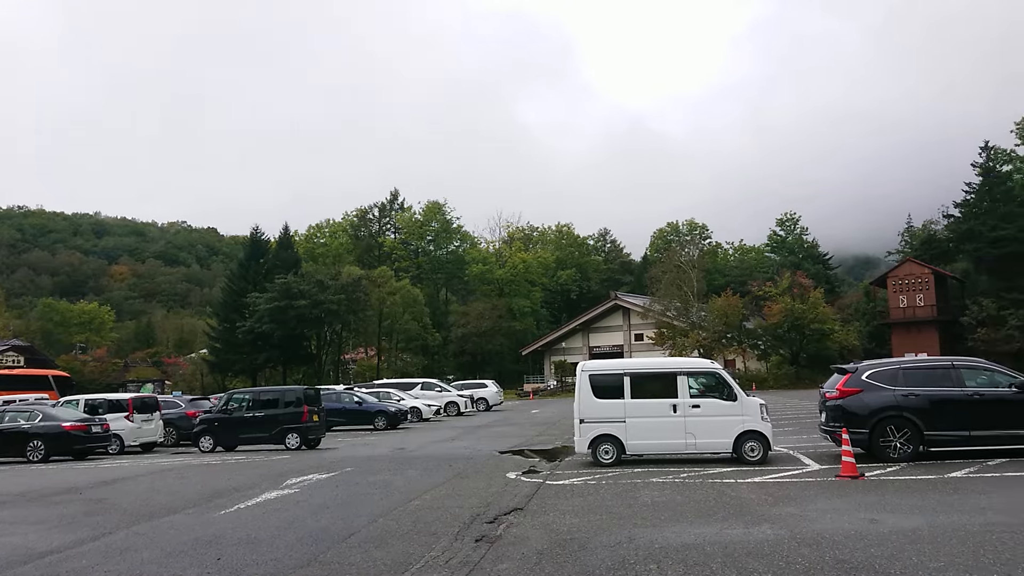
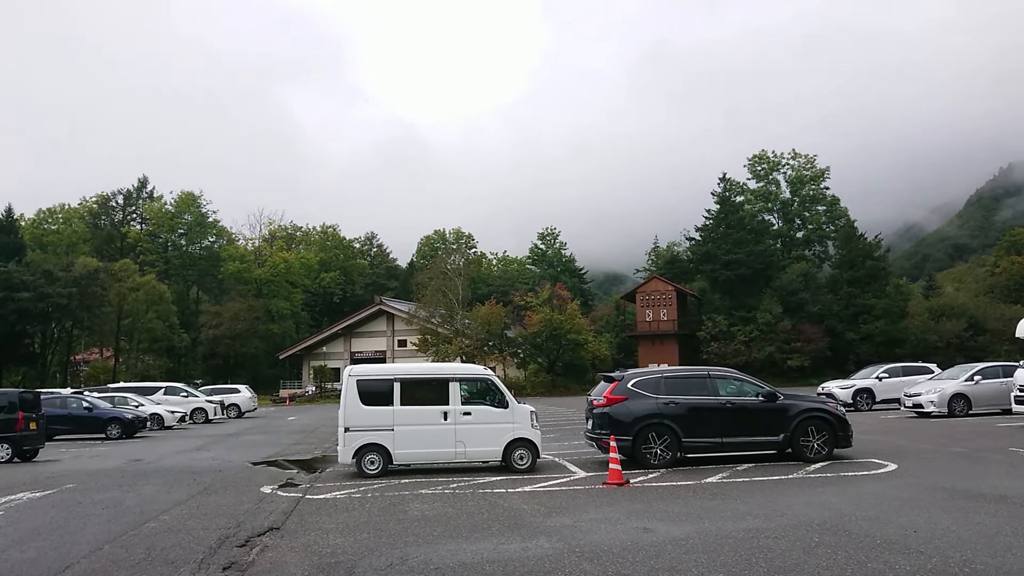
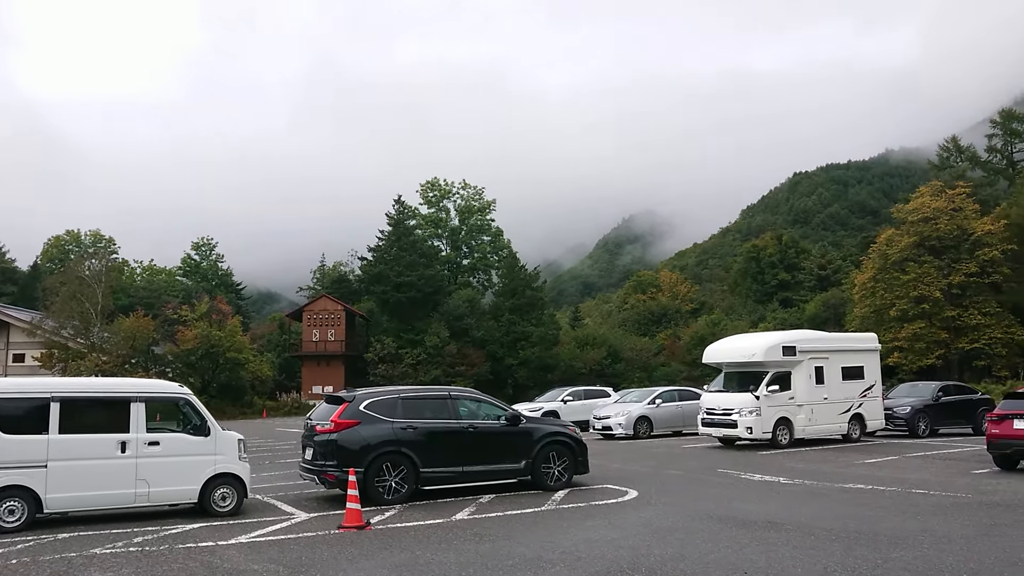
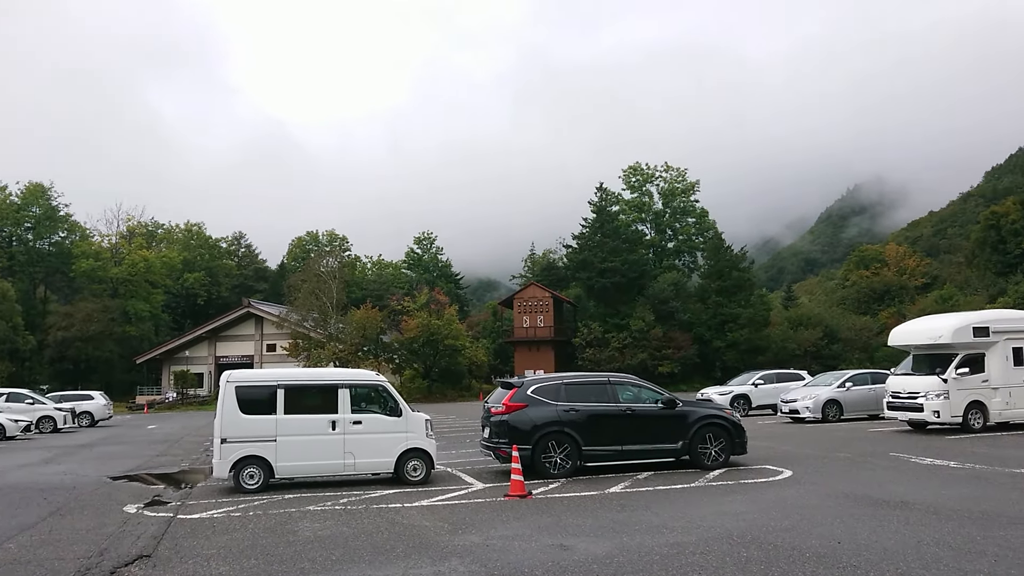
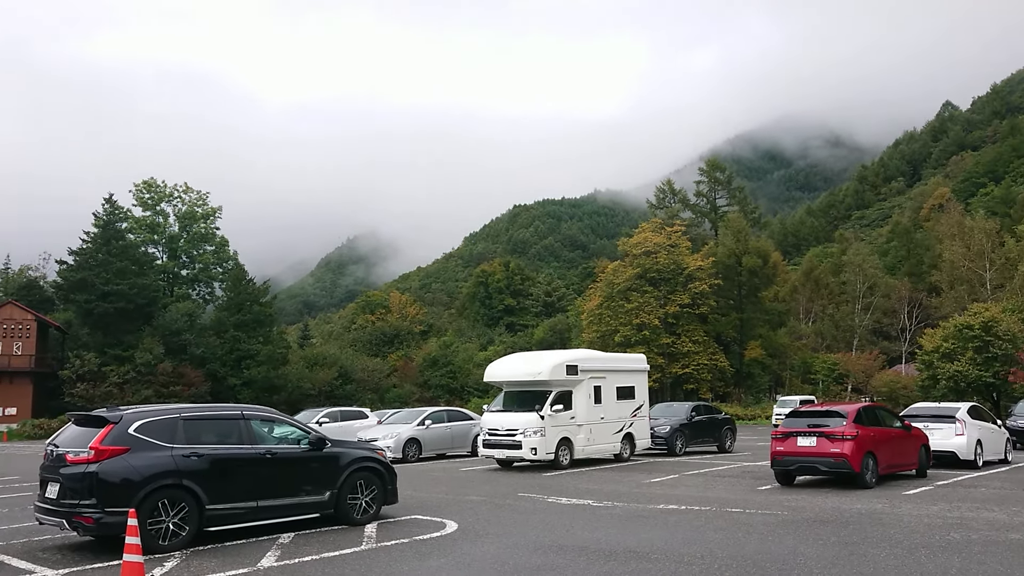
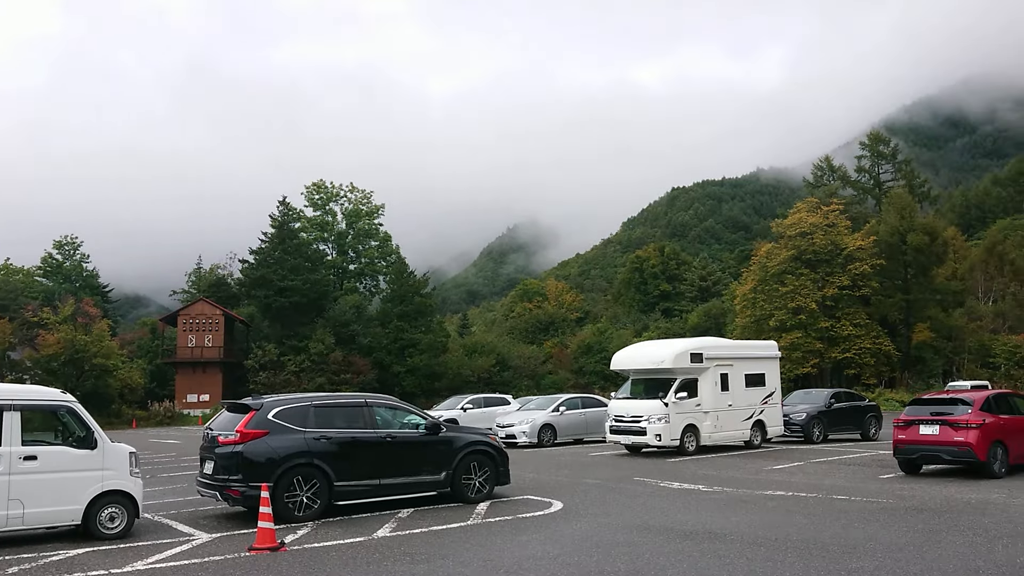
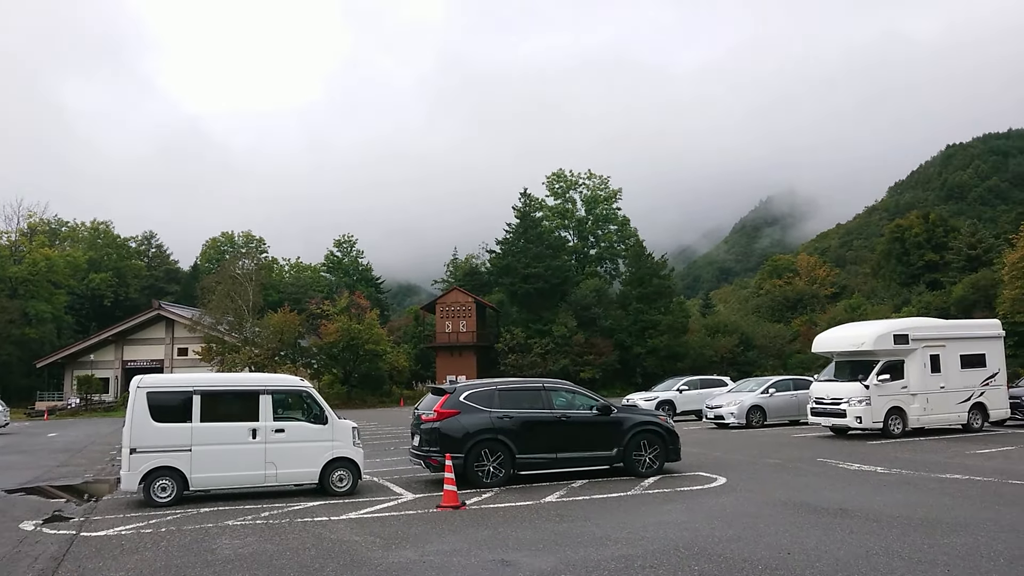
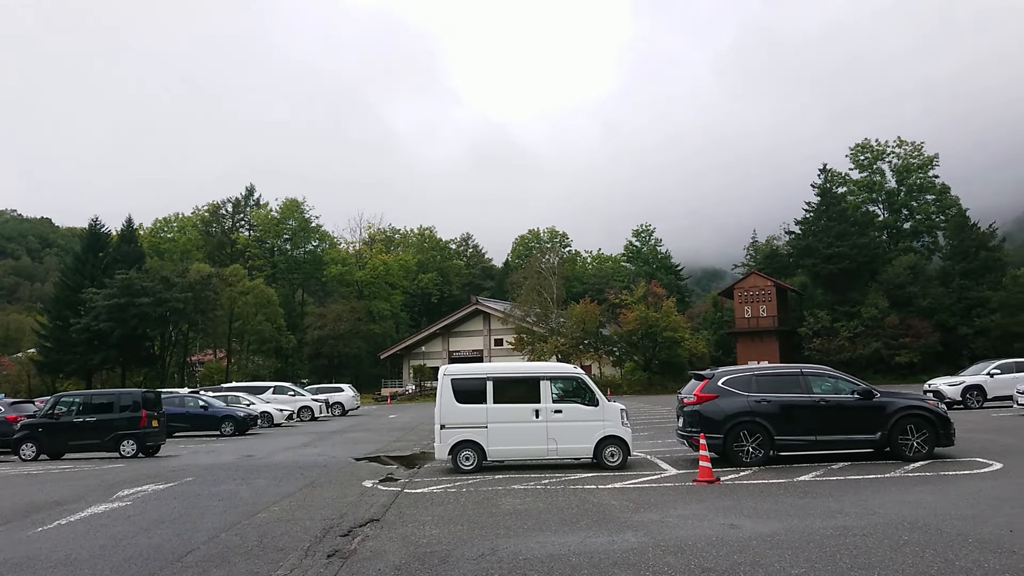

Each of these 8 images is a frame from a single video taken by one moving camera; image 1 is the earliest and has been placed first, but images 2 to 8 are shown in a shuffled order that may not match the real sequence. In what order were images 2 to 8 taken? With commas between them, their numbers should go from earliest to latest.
8, 2, 4, 7, 3, 6, 5
